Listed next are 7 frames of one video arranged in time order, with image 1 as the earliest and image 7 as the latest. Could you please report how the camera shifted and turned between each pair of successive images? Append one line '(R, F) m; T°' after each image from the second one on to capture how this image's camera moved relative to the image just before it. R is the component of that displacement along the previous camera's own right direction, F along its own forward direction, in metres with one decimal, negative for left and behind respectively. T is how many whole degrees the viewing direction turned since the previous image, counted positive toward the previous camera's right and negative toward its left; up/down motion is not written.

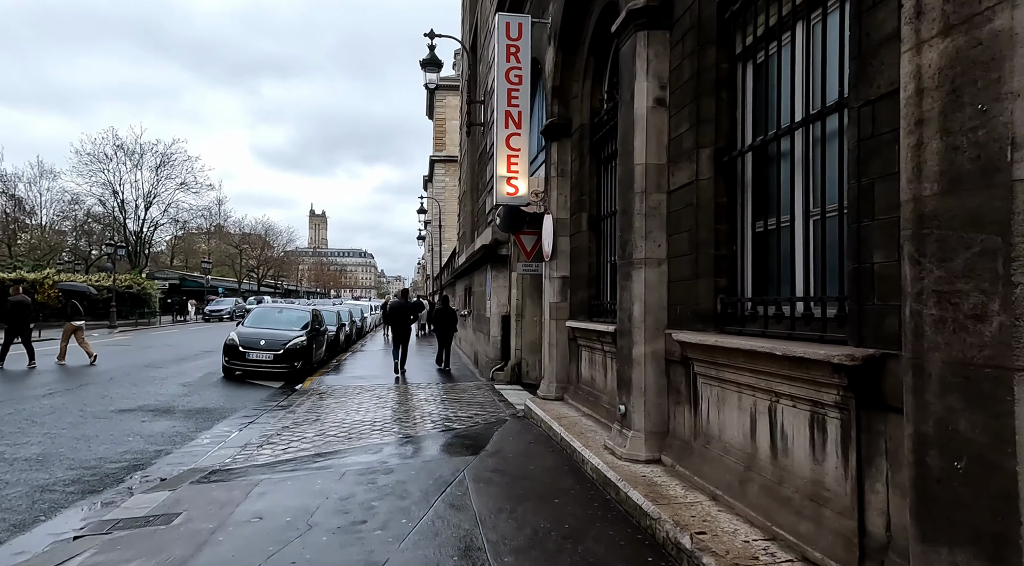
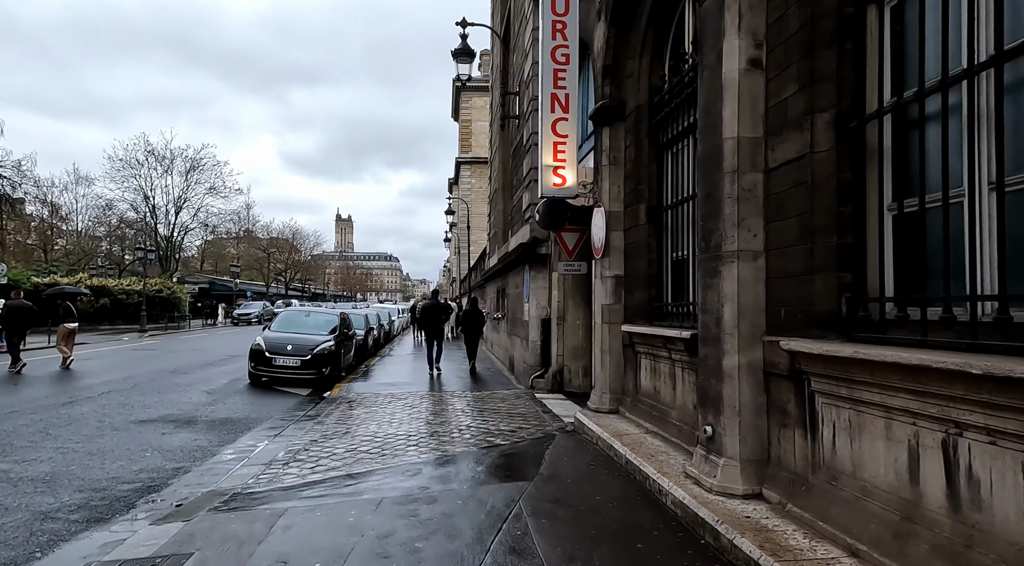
(-0.3, +0.7) m; -2°
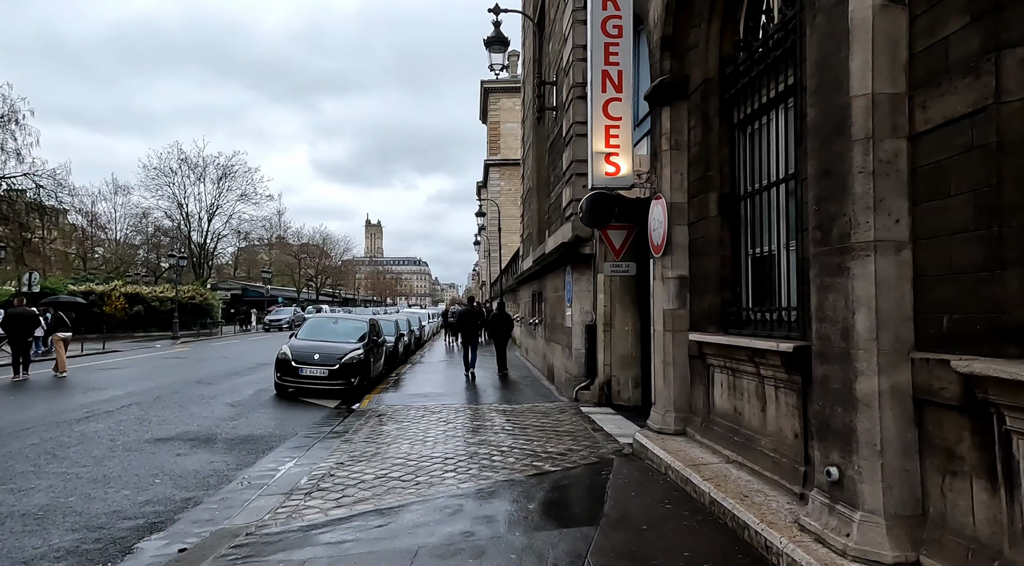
(-0.2, +0.8) m; -3°
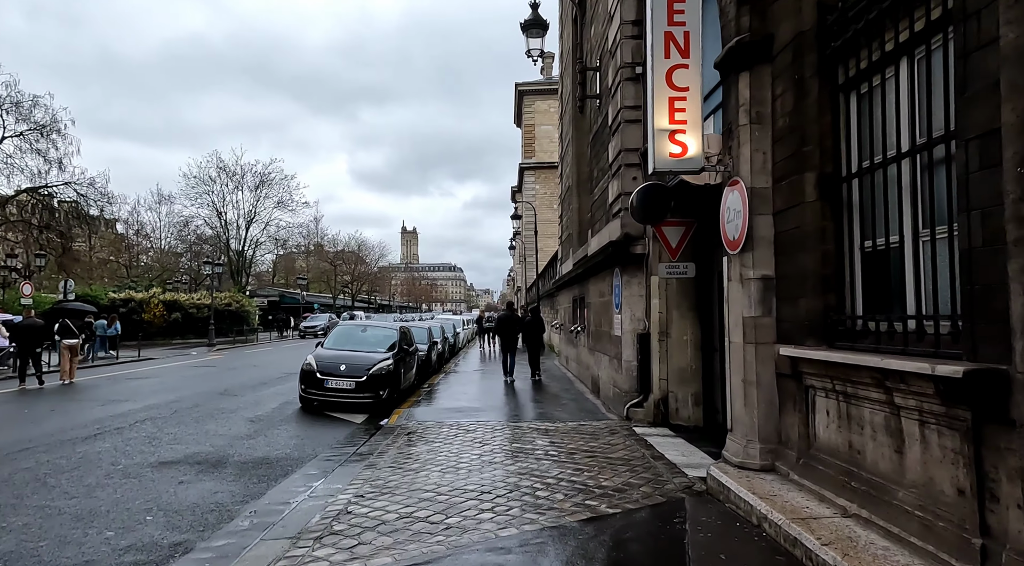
(-0.1, +1.0) m; -3°
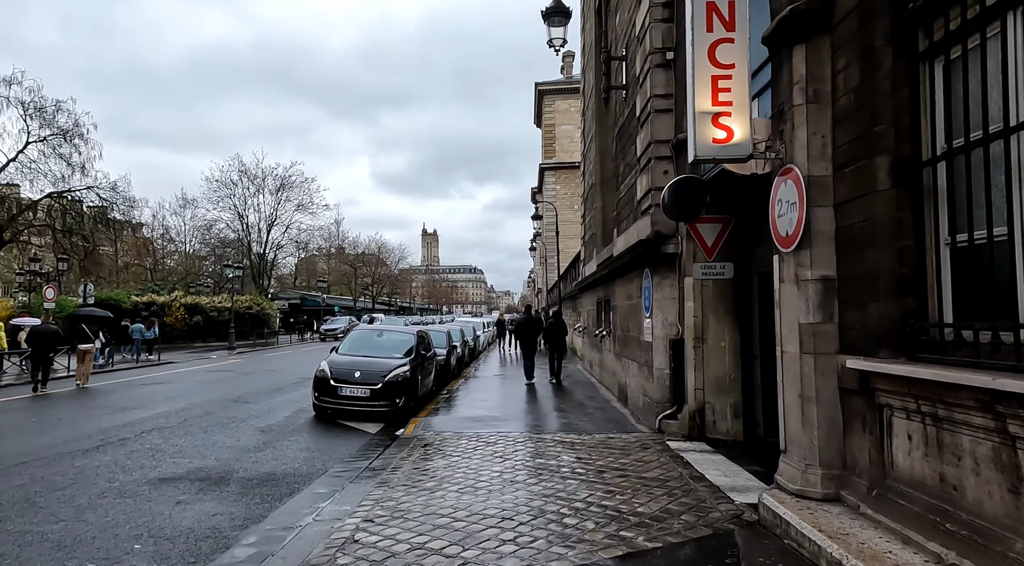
(0.0, +0.5) m; -2°
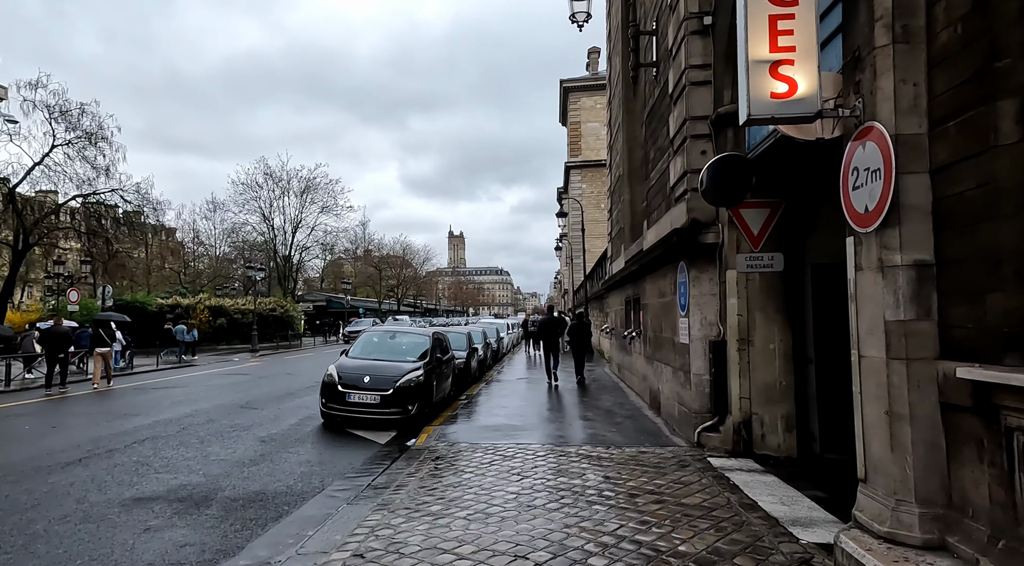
(+0.1, +0.8) m; -3°
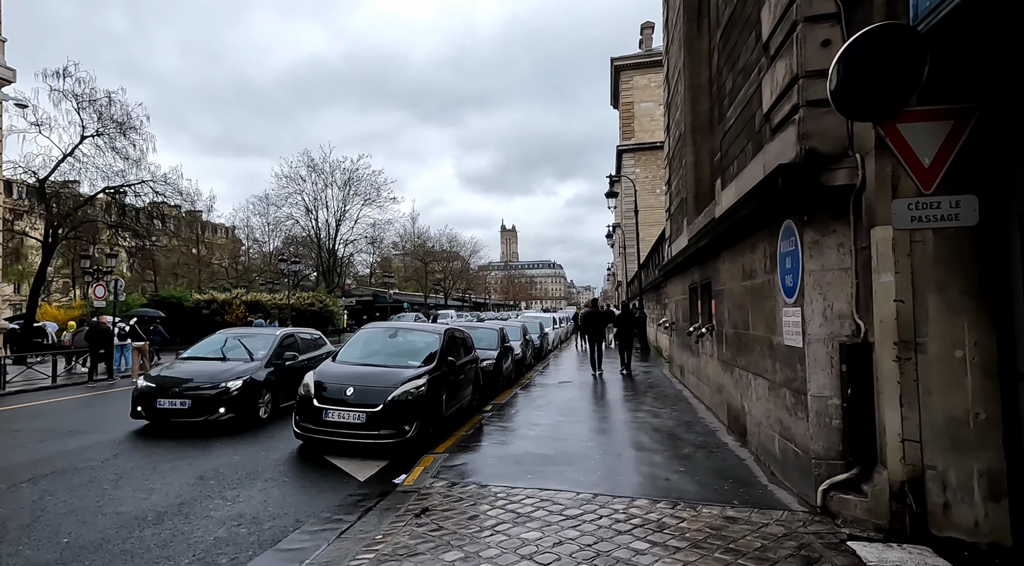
(+0.3, +2.4) m; -5°
